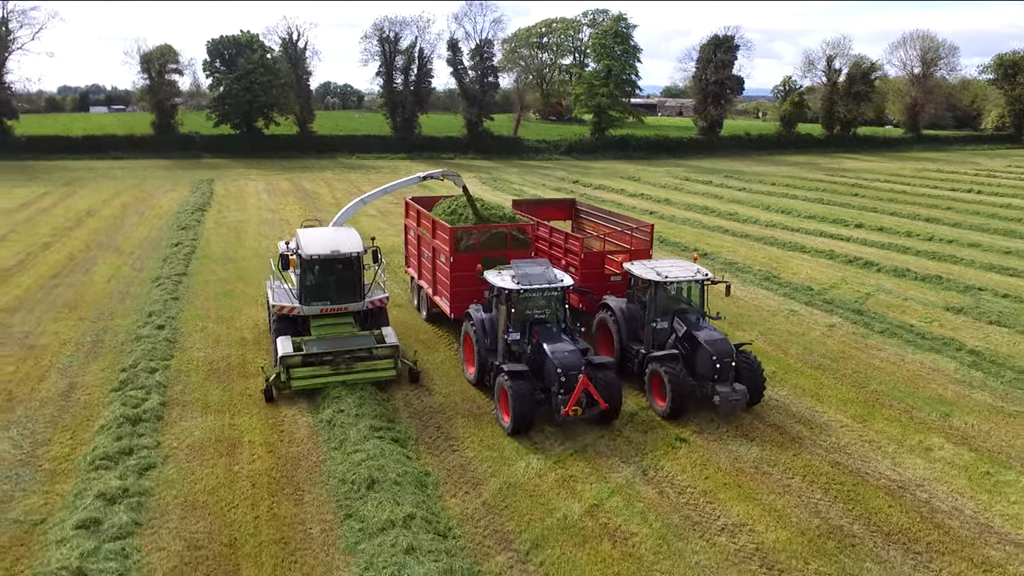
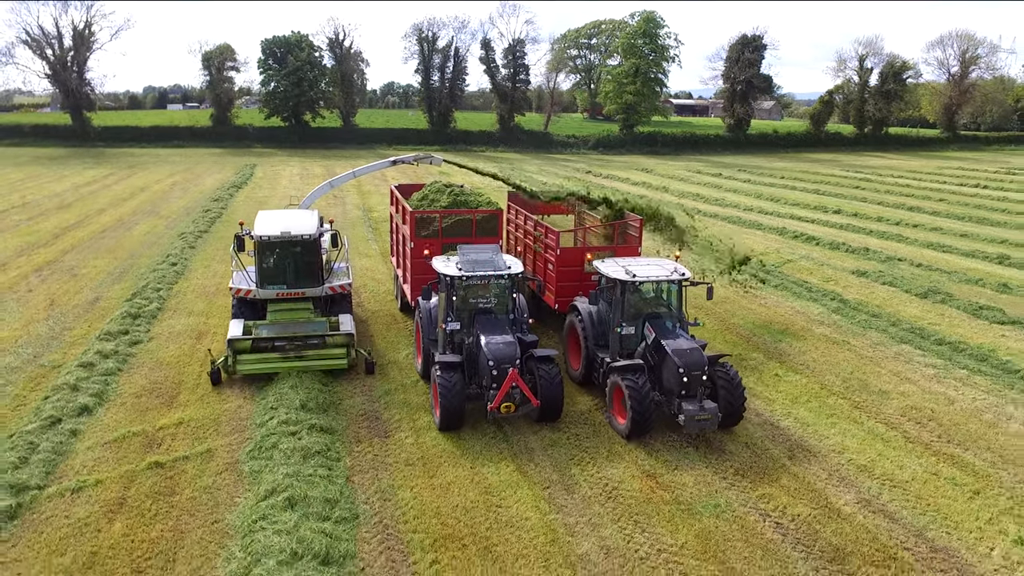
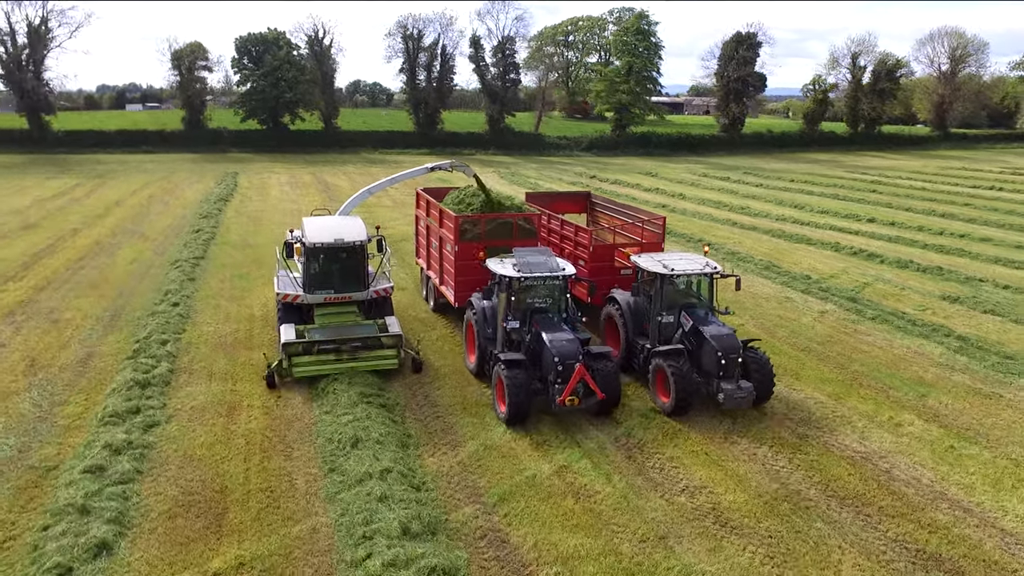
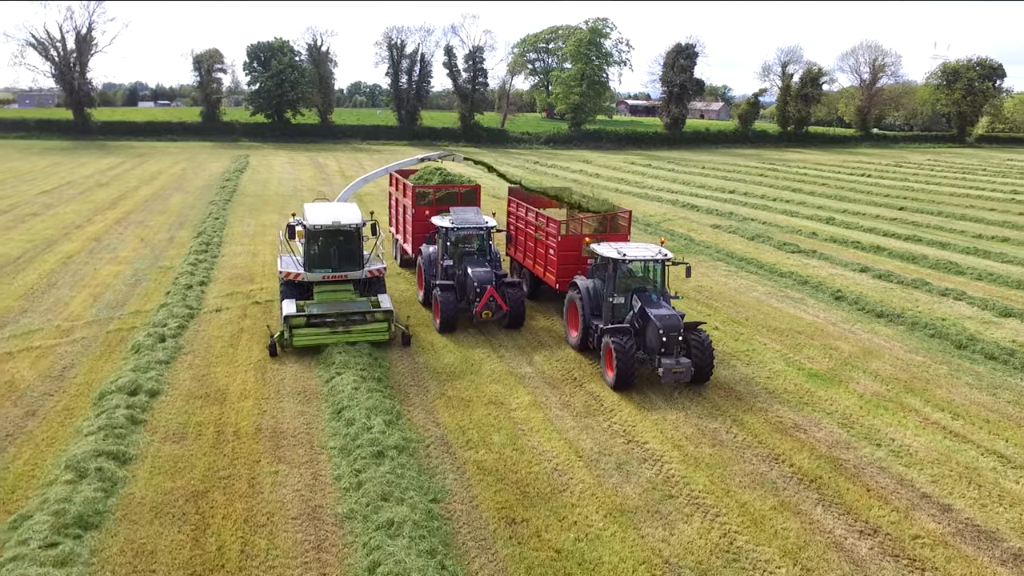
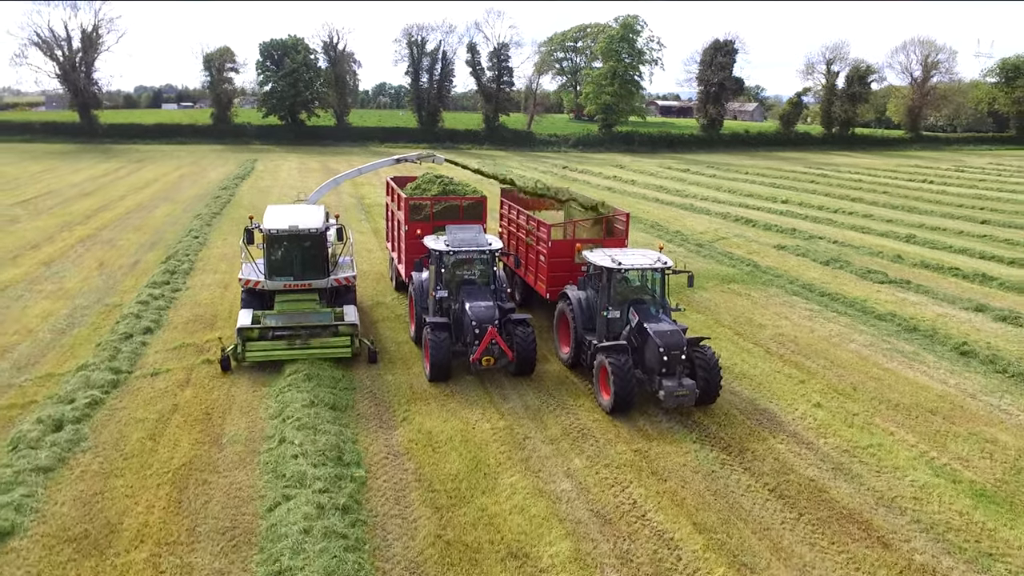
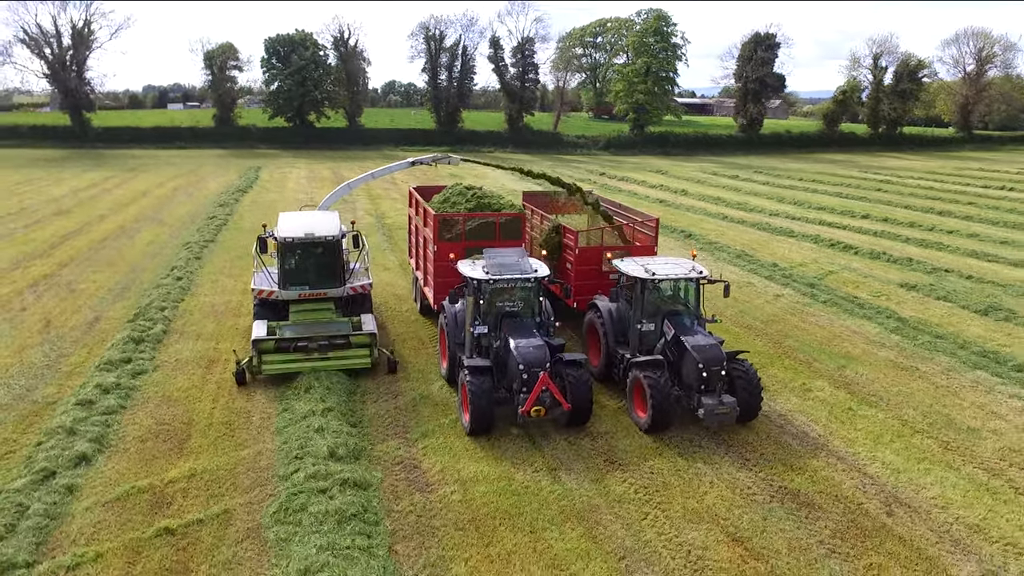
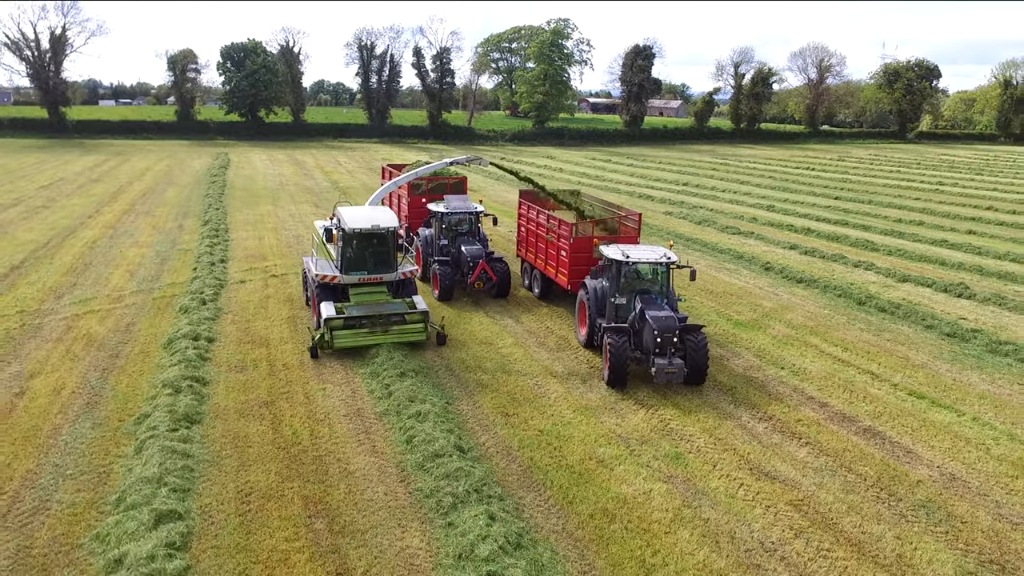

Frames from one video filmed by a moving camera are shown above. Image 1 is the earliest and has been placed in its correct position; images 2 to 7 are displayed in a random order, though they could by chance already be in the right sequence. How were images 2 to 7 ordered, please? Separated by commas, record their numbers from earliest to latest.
3, 6, 2, 5, 4, 7
